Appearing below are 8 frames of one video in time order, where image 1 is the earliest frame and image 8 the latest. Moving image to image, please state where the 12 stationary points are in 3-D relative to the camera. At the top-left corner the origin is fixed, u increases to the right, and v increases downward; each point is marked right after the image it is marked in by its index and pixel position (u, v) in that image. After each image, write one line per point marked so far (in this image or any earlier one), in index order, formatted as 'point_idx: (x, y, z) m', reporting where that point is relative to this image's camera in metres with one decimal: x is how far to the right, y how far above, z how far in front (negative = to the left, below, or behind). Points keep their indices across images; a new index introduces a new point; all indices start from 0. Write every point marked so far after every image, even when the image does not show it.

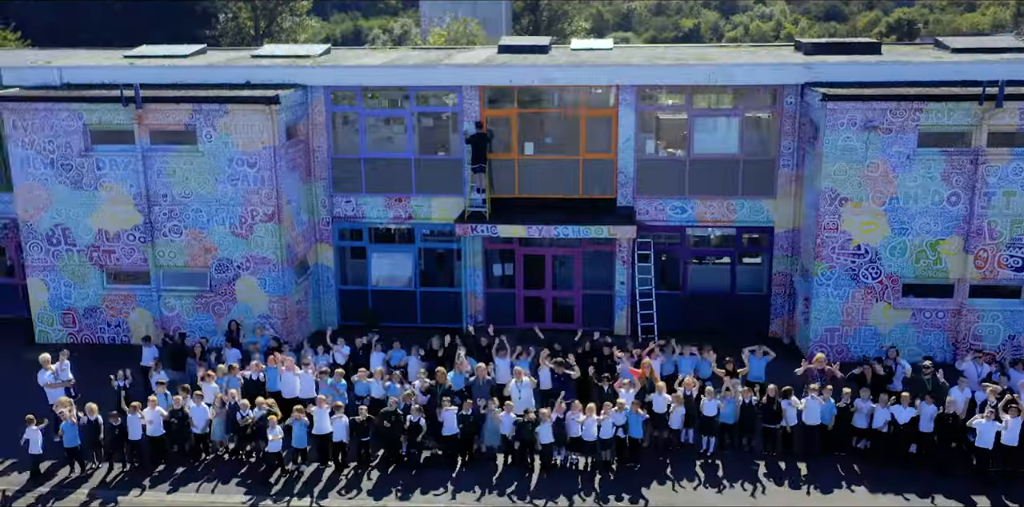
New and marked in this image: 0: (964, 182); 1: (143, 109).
0: (+9.0, +1.4, +18.8) m
1: (-7.7, +3.0, +19.9) m
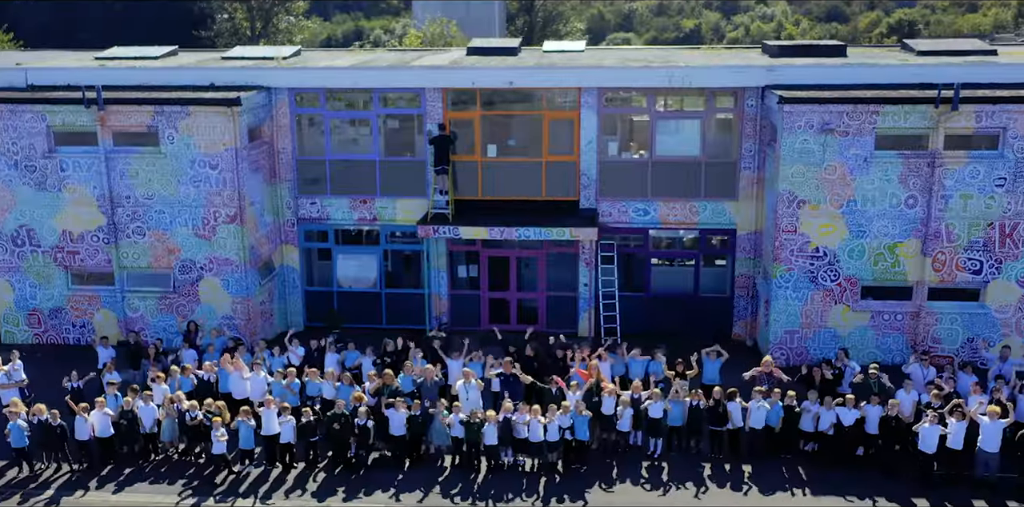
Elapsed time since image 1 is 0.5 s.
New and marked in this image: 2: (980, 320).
0: (+8.1, +1.4, +18.8) m
1: (-8.6, +3.0, +20.0) m
2: (+9.6, -1.4, +19.3) m
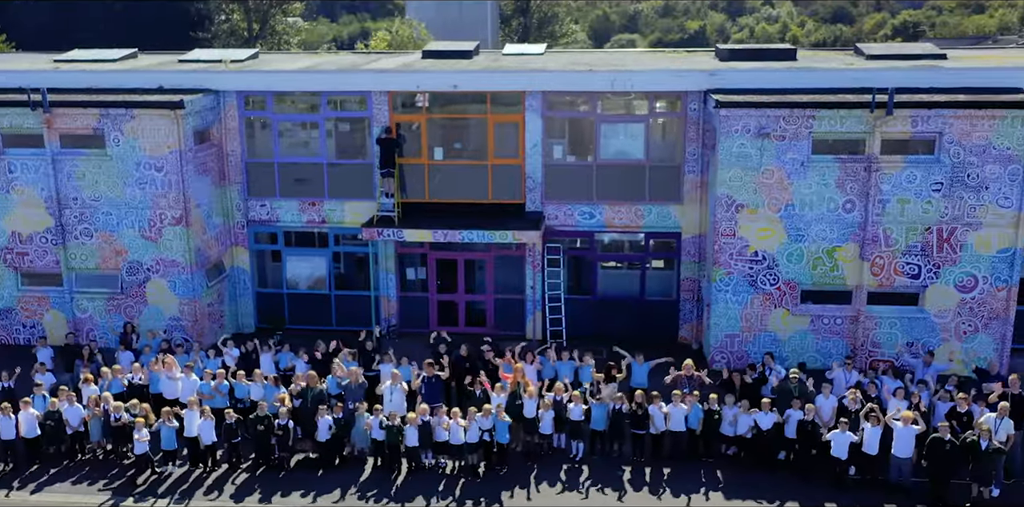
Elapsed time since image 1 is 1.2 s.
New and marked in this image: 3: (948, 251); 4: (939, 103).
0: (+6.9, +1.3, +18.8) m
1: (-9.8, +3.0, +20.2) m
2: (+8.3, -1.4, +19.3) m
3: (+8.7, 0.0, +18.9) m
4: (+8.2, +2.9, +18.2) m
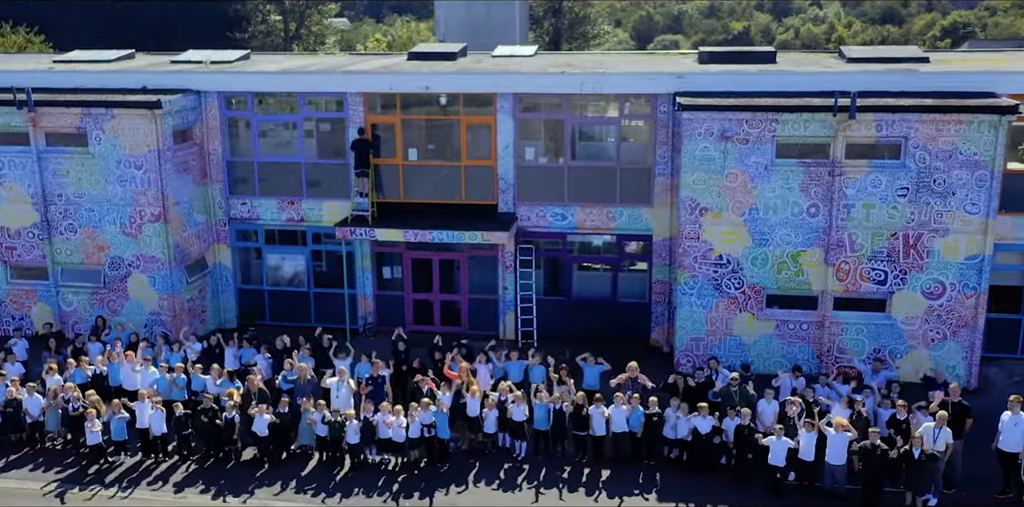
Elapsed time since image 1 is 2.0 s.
0: (+6.1, +1.2, +18.7) m
1: (-10.4, +3.1, +20.8) m
2: (+7.5, -1.6, +19.1) m
3: (+7.9, -0.1, +18.7) m
4: (+7.4, +2.8, +18.0) m
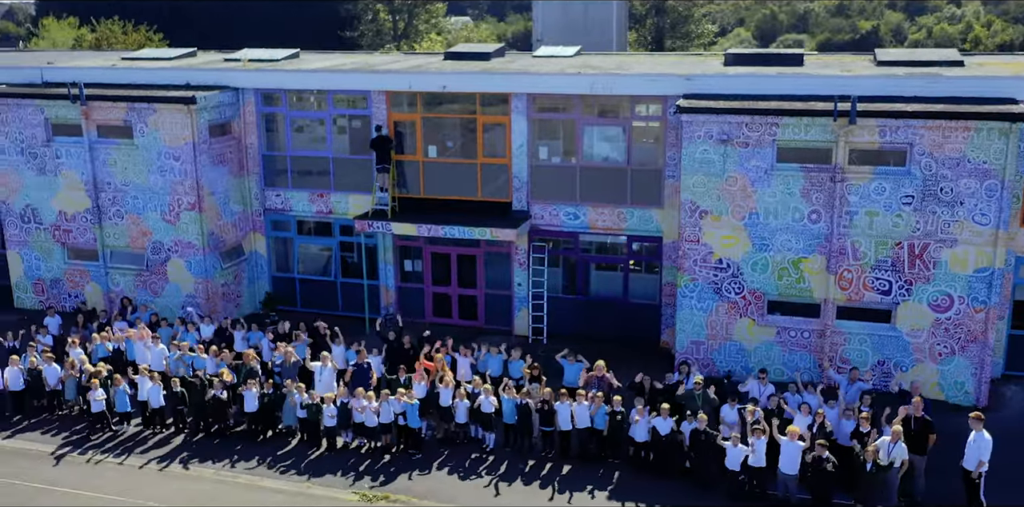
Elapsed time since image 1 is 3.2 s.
0: (+6.0, +1.0, +18.3) m
1: (-10.1, +3.5, +22.5) m
2: (+7.4, -1.7, +18.6) m
3: (+7.8, -0.3, +18.1) m
4: (+7.3, +2.6, +17.5) m
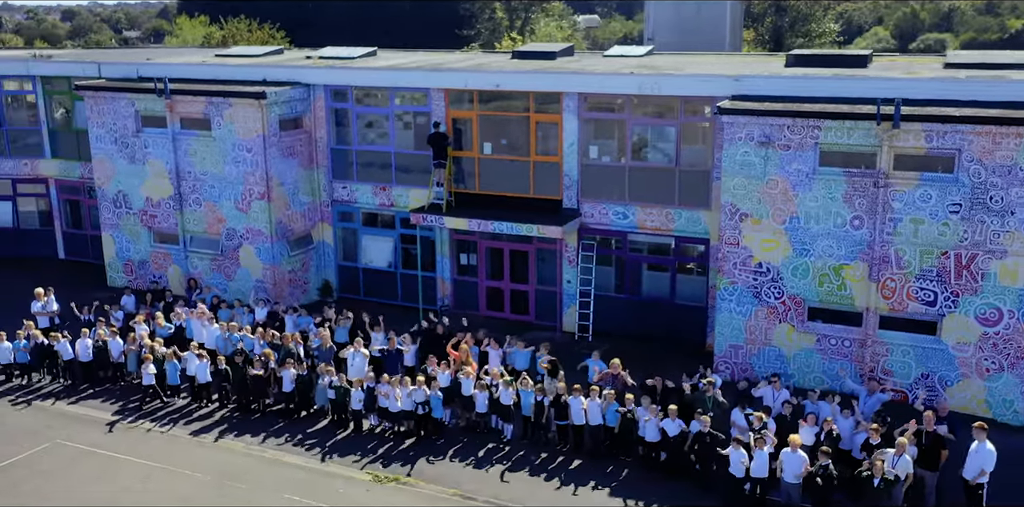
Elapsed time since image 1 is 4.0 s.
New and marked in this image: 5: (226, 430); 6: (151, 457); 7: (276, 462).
0: (+6.7, +0.9, +17.8) m
1: (-8.6, +3.9, +24.1) m
2: (+8.0, -1.9, +17.9) m
3: (+8.3, -0.5, +17.3) m
4: (+7.9, +2.4, +16.8) m
5: (-5.2, -3.2, +17.3) m
6: (-6.1, -3.4, +16.1) m
7: (-3.9, -3.5, +15.9) m
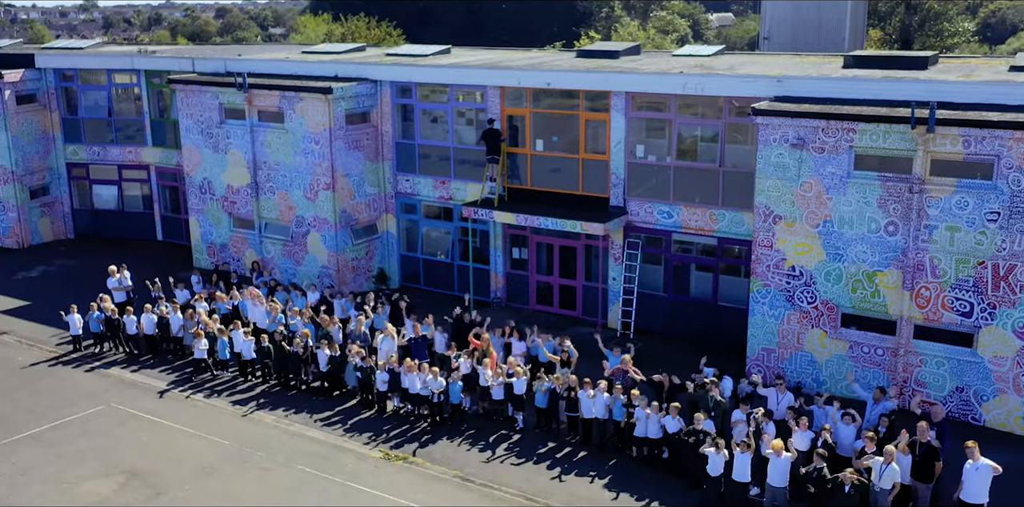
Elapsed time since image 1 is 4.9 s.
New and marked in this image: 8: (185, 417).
0: (+7.1, +0.8, +17.3) m
1: (-7.1, +4.3, +25.6) m
2: (+8.3, -2.1, +17.3) m
3: (+8.7, -0.7, +16.7) m
4: (+8.2, +2.2, +16.2) m
5: (-4.8, -2.9, +18.4) m
6: (-5.9, -3.1, +17.3) m
7: (-3.8, -3.3, +16.9) m
8: (-6.1, -3.1, +17.7) m
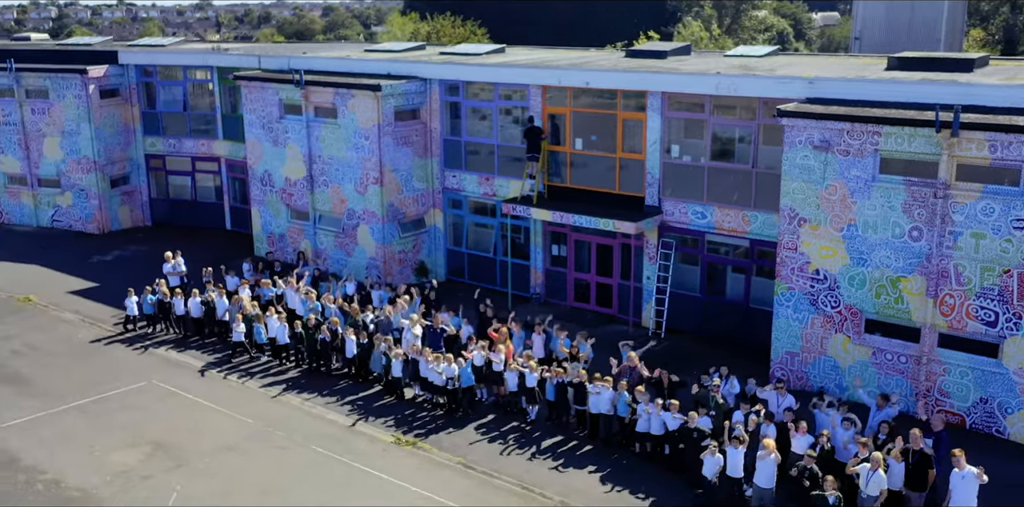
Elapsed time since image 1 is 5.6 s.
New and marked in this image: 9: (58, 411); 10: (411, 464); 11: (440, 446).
0: (+7.4, +0.7, +17.0) m
1: (-5.8, +4.6, +26.6) m
2: (+8.6, -2.2, +16.8) m
3: (+8.9, -0.8, +16.2) m
4: (+8.5, +2.1, +15.7) m
5: (-4.5, -2.7, +19.3) m
6: (-5.7, -2.9, +18.3) m
7: (-3.6, -3.1, +17.6) m
8: (-5.8, -2.8, +18.7) m
9: (-8.6, -3.0, +18.0) m
10: (-1.7, -3.5, +15.9) m
11: (-1.2, -3.4, +16.6) m
